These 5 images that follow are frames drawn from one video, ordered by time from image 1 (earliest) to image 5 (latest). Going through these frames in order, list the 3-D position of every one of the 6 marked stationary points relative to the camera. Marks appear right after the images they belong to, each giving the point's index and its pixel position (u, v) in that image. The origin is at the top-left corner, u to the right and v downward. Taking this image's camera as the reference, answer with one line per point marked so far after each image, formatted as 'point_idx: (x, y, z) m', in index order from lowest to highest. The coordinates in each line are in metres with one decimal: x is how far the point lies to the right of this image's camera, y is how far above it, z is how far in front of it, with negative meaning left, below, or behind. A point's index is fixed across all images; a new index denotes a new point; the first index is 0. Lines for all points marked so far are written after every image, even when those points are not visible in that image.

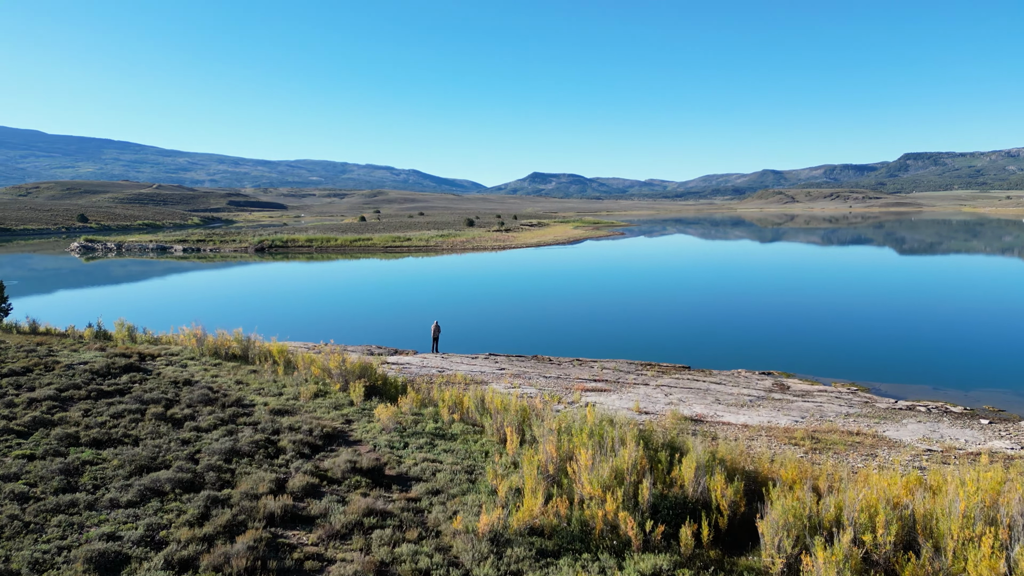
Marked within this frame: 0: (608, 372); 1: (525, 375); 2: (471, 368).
0: (+3.6, -3.2, +18.4) m
1: (+0.4, -3.1, +17.5) m
2: (-1.5, -2.9, +18.1) m
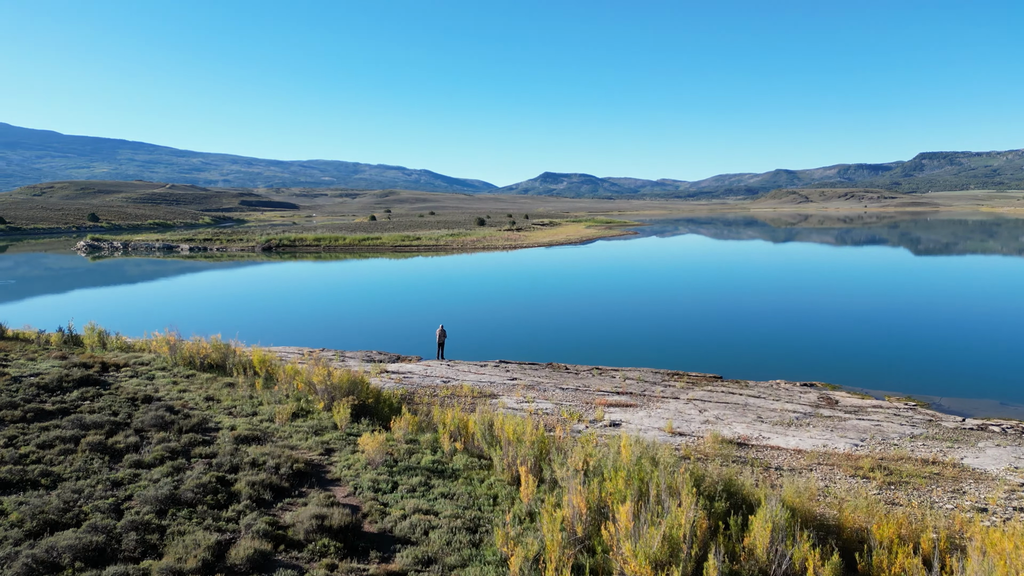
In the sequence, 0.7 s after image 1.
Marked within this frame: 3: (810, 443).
0: (+4.0, -3.2, +16.5) m
1: (+0.8, -3.1, +15.6) m
2: (-1.1, -3.0, +16.3) m
3: (+7.4, -3.9, +12.3) m
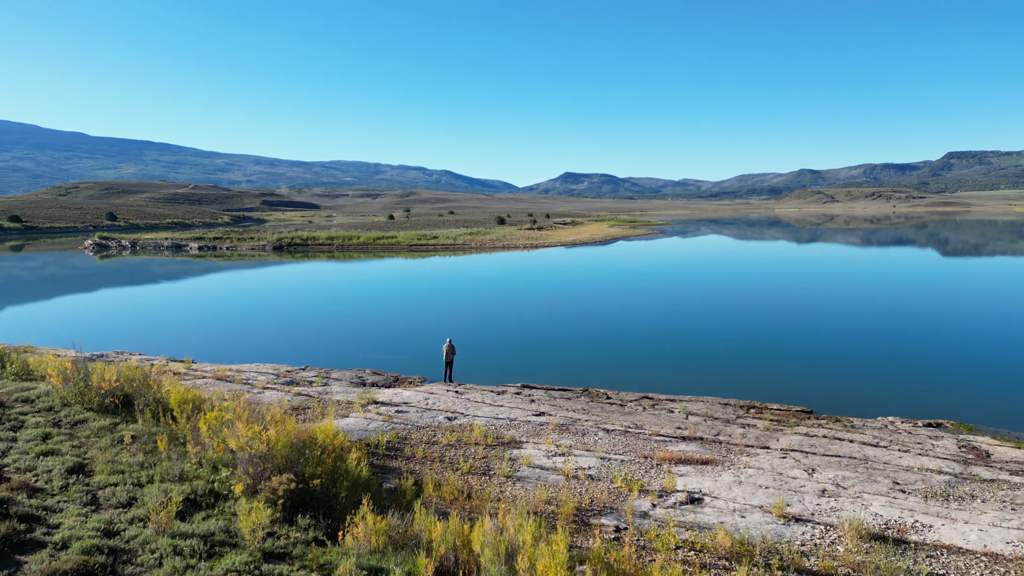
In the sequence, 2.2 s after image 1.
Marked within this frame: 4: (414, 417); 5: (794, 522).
0: (+4.7, -3.4, +12.3) m
1: (+1.5, -3.3, +11.6) m
2: (-0.4, -3.1, +12.3) m
3: (+7.9, -4.1, +8.0) m
4: (-2.4, -3.1, +11.8) m
5: (+4.5, -3.8, +8.0) m
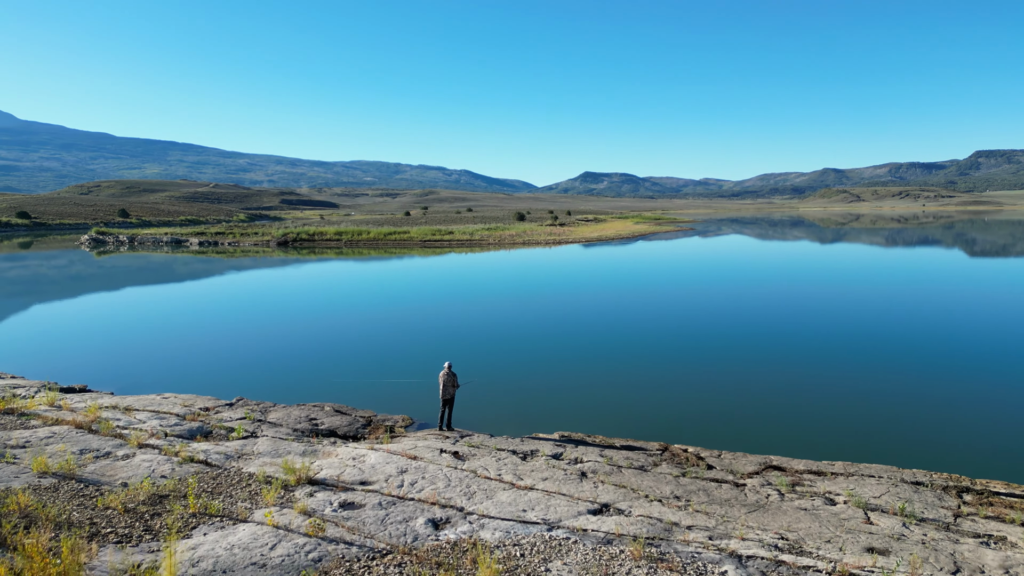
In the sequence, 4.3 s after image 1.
0: (+5.2, -3.3, +6.6) m
1: (+2.0, -3.2, +5.9) m
2: (+0.1, -3.0, +6.8) m
3: (+8.3, -4.0, +2.1) m
4: (-1.9, -3.0, +6.4) m
5: (+4.9, -3.7, +2.2) m
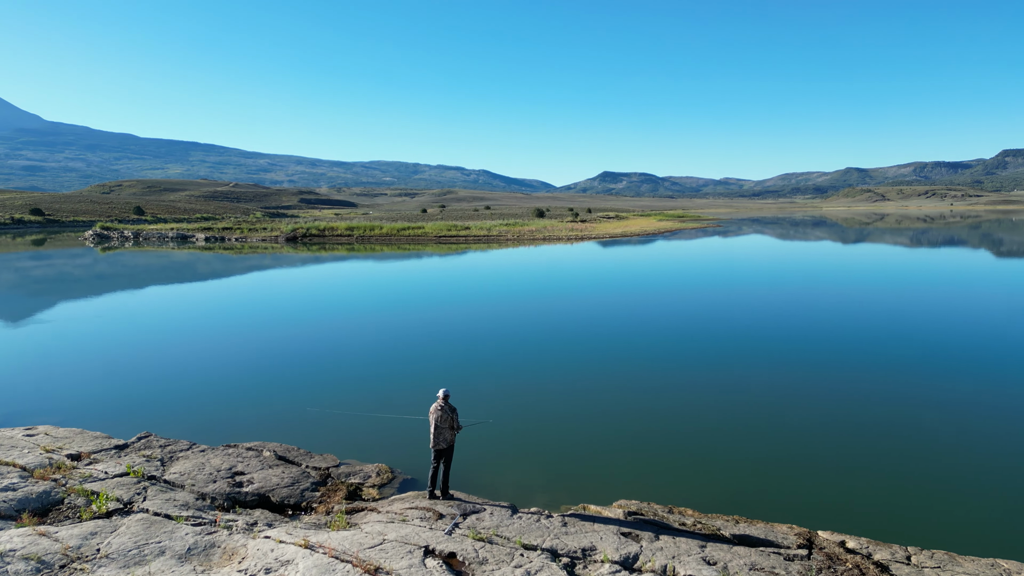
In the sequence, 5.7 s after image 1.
0: (+5.5, -3.1, +2.7) m
1: (+2.3, -3.0, +2.1) m
2: (+0.4, -2.8, +3.1) m
3: (+8.4, -3.8, -1.9) m
4: (-1.6, -2.8, +2.7) m
5: (+5.0, -3.5, -1.7) m
